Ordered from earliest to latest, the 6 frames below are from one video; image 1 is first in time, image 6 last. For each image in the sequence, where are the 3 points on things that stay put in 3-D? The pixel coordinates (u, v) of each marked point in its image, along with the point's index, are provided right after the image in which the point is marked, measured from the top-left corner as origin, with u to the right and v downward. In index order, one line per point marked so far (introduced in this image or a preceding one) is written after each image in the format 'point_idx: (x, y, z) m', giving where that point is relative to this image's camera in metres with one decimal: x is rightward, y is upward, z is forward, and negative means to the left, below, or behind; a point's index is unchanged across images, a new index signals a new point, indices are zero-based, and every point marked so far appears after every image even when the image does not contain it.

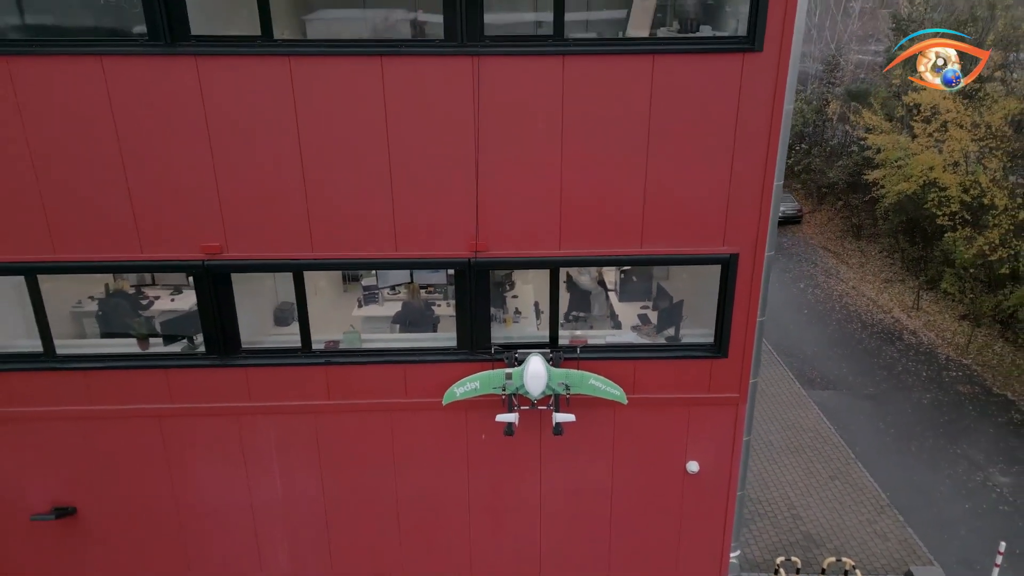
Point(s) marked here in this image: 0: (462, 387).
0: (-0.5, -1.0, +5.7) m
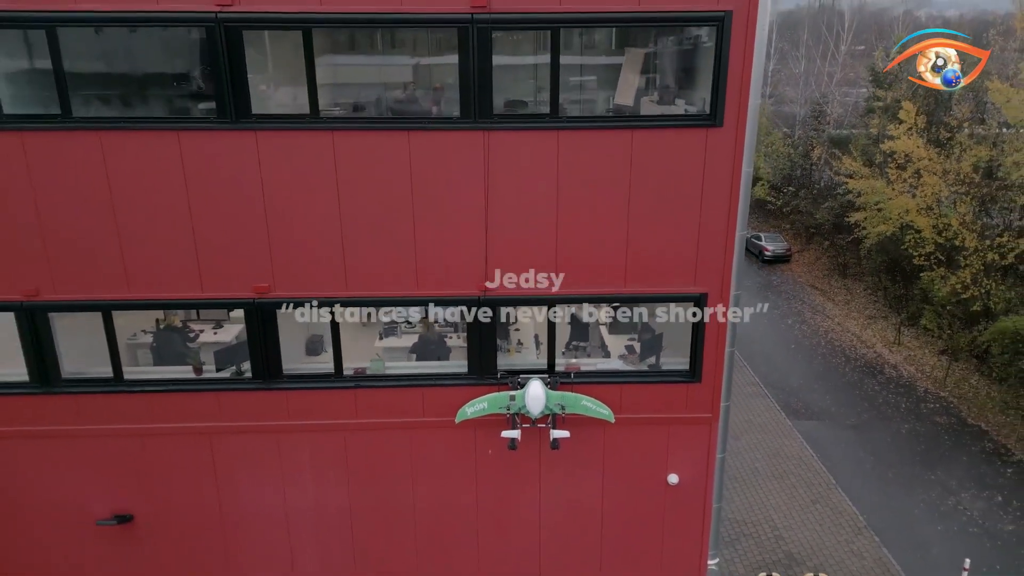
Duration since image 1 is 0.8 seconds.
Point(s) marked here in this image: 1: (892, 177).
0: (-0.4, -1.3, +6.6) m
1: (+12.5, +3.6, +19.2) m
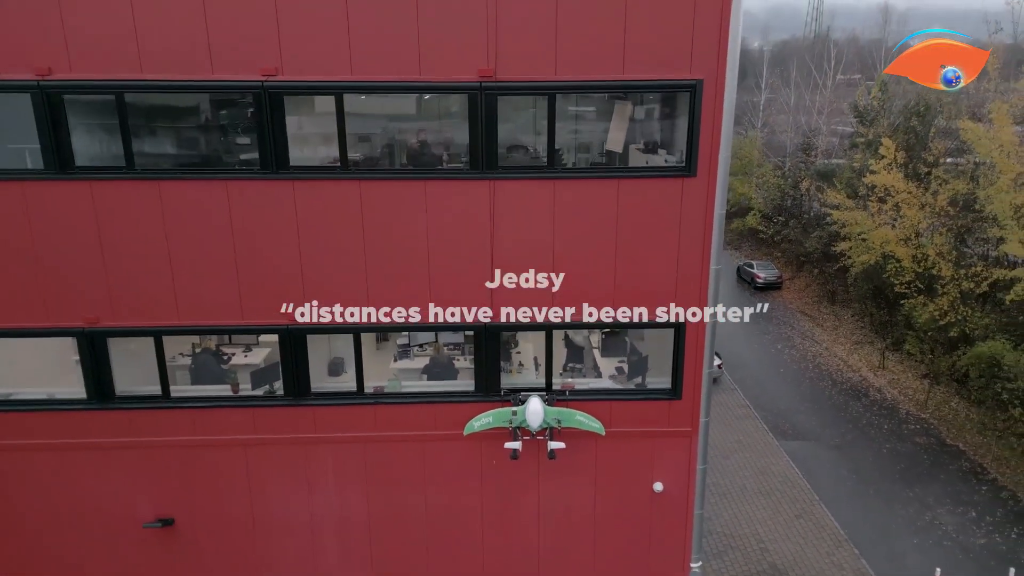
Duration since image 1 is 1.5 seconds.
0: (-0.4, -1.7, +7.5) m
1: (+12.5, +2.7, +20.2) m
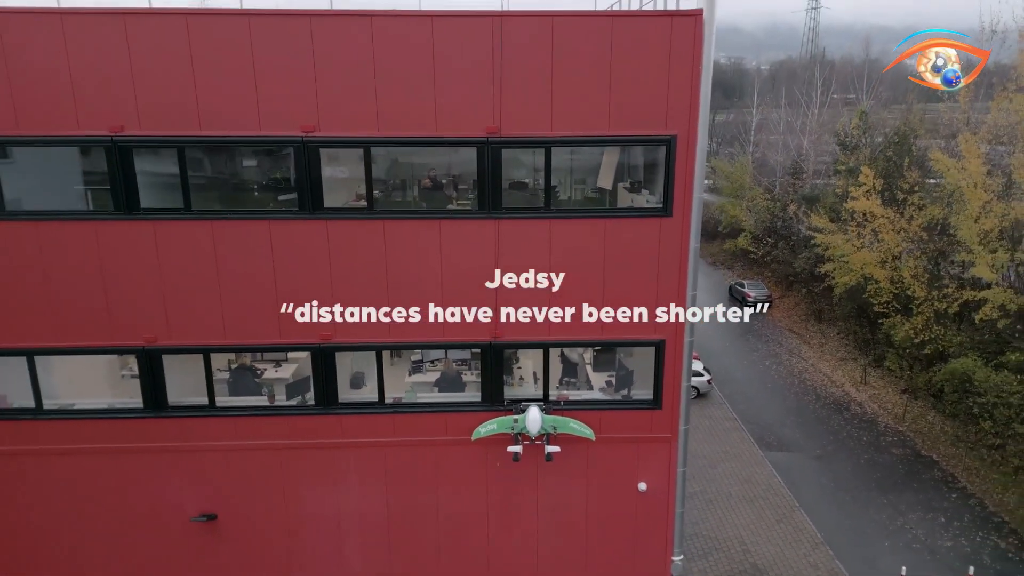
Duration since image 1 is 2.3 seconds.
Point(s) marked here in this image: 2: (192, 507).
0: (-0.4, -2.0, +8.5) m
1: (+12.5, +2.0, +21.4) m
2: (-4.9, -3.4, +8.9) m
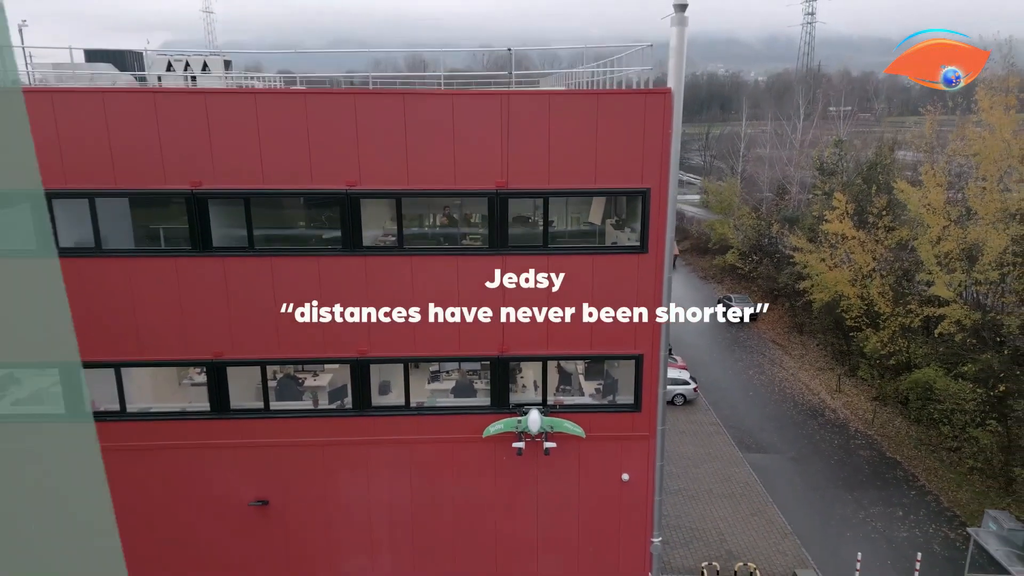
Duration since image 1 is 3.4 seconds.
0: (-0.3, -2.5, +10.3) m
1: (+12.6, +1.4, +23.2) m
2: (-4.9, -3.8, +10.6) m
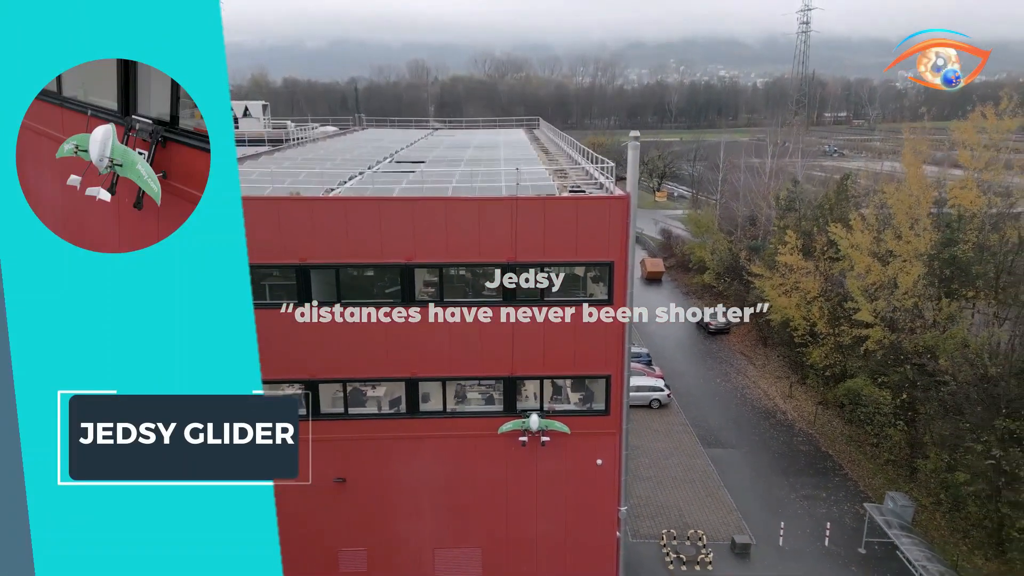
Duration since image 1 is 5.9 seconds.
0: (-0.2, -3.5, +14.5) m
1: (+12.8, +0.4, +27.4) m
2: (-4.7, -4.8, +14.9) m
